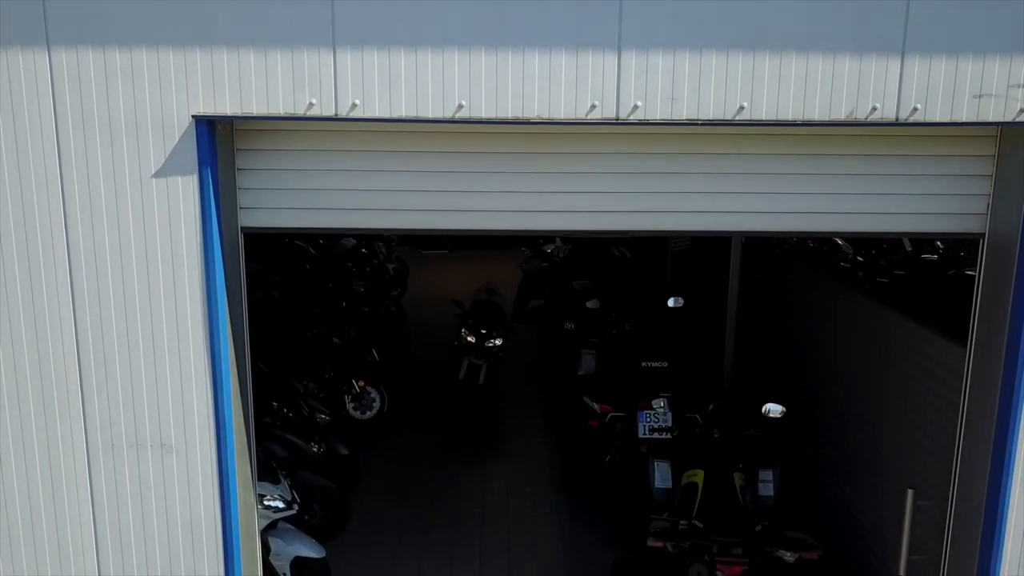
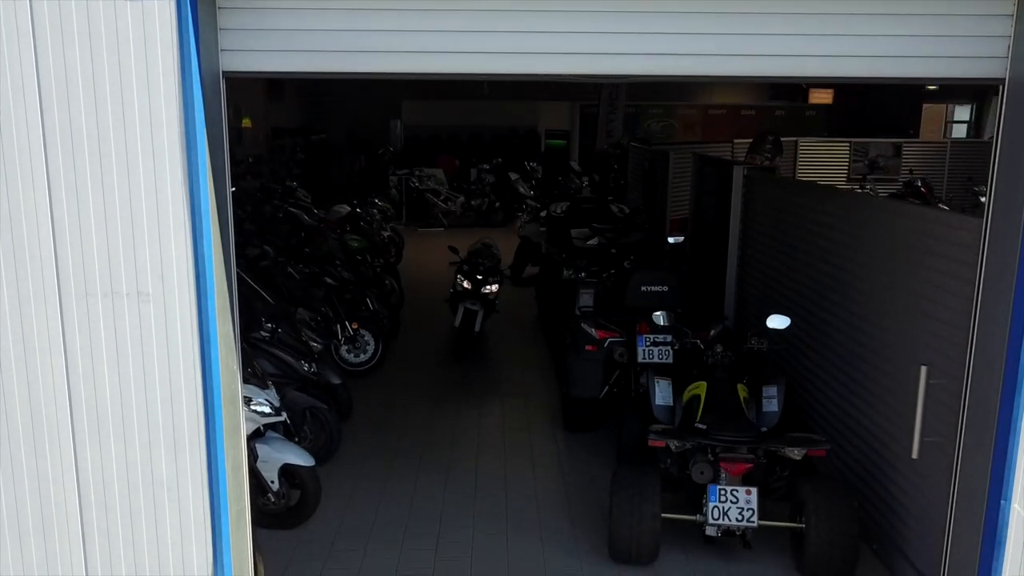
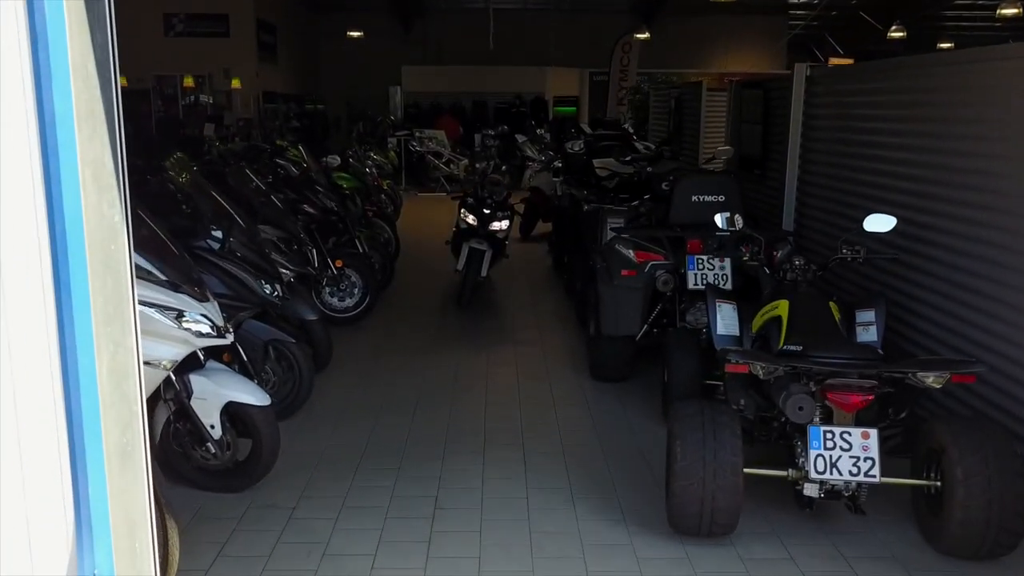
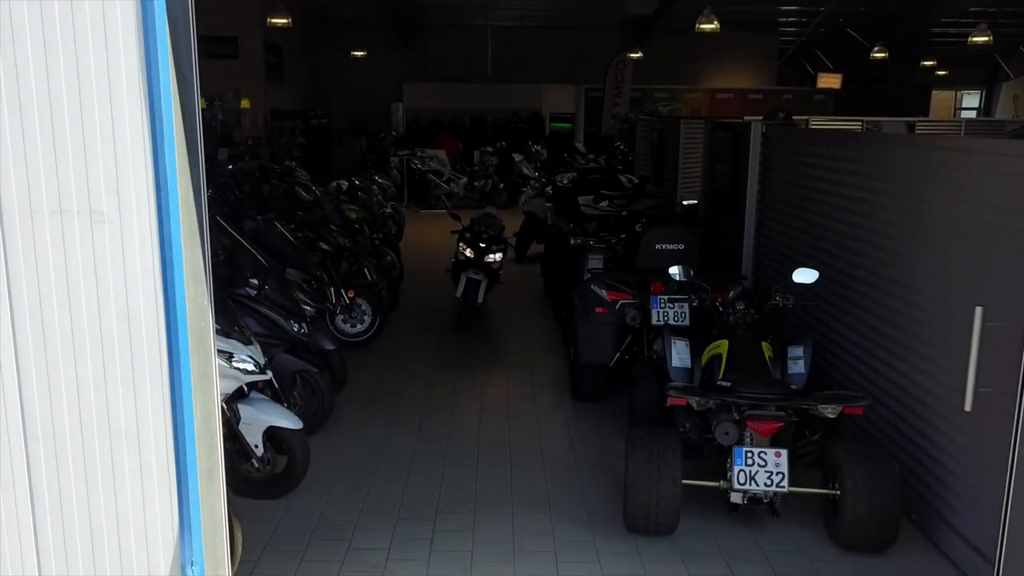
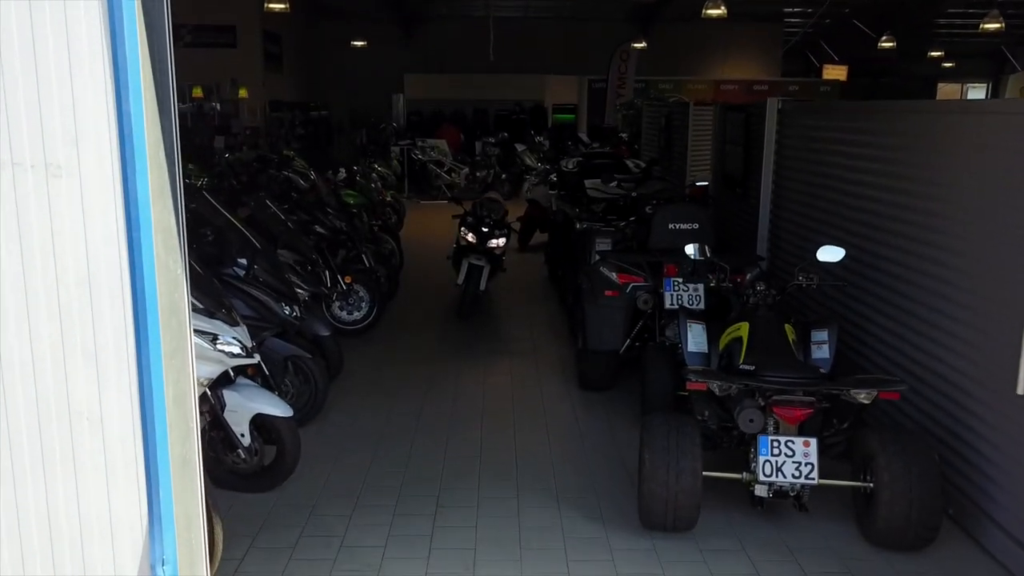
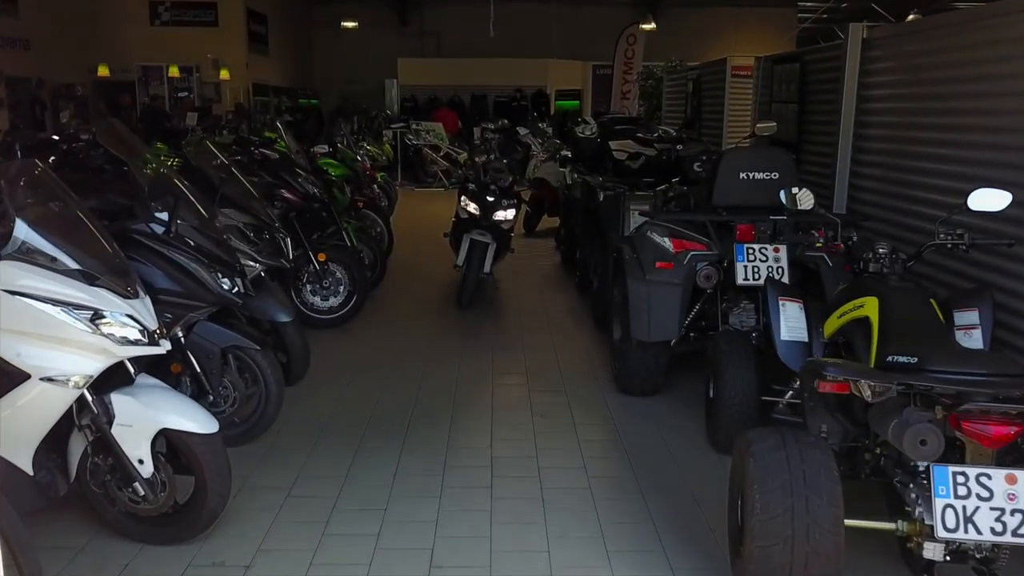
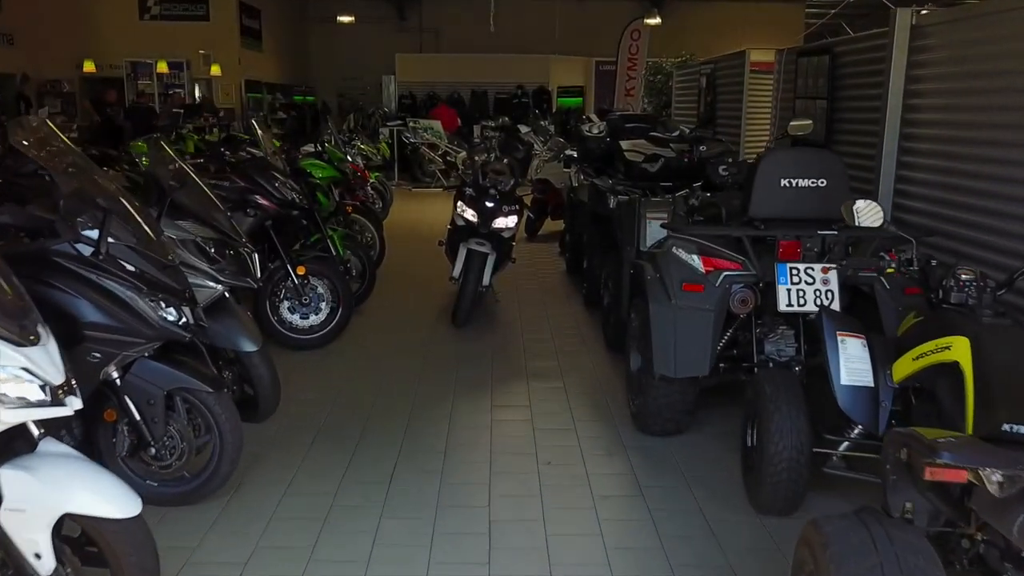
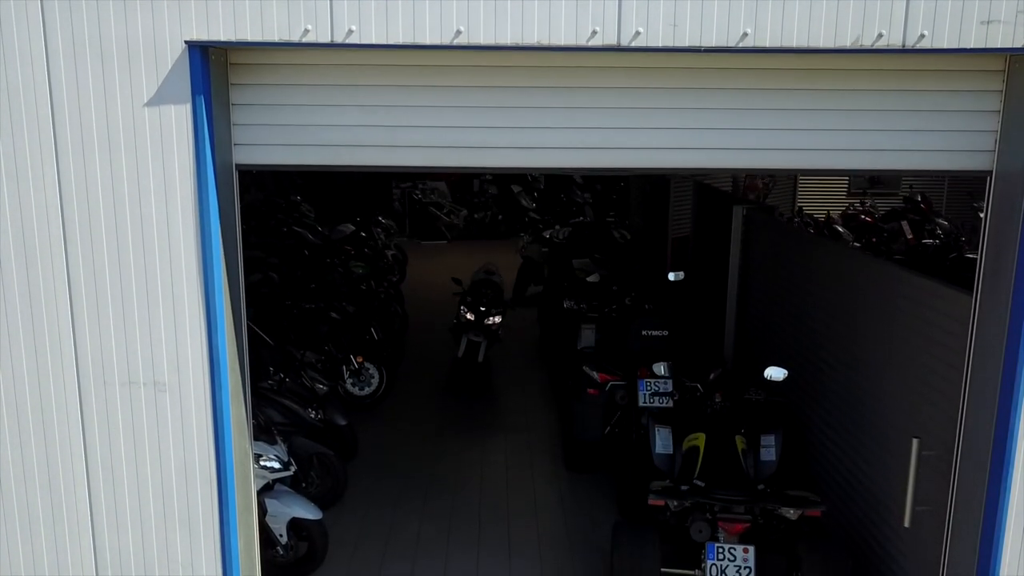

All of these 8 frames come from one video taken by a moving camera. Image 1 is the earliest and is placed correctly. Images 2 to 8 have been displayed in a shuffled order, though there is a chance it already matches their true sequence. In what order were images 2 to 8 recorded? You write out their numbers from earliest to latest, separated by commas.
8, 2, 4, 5, 3, 6, 7
